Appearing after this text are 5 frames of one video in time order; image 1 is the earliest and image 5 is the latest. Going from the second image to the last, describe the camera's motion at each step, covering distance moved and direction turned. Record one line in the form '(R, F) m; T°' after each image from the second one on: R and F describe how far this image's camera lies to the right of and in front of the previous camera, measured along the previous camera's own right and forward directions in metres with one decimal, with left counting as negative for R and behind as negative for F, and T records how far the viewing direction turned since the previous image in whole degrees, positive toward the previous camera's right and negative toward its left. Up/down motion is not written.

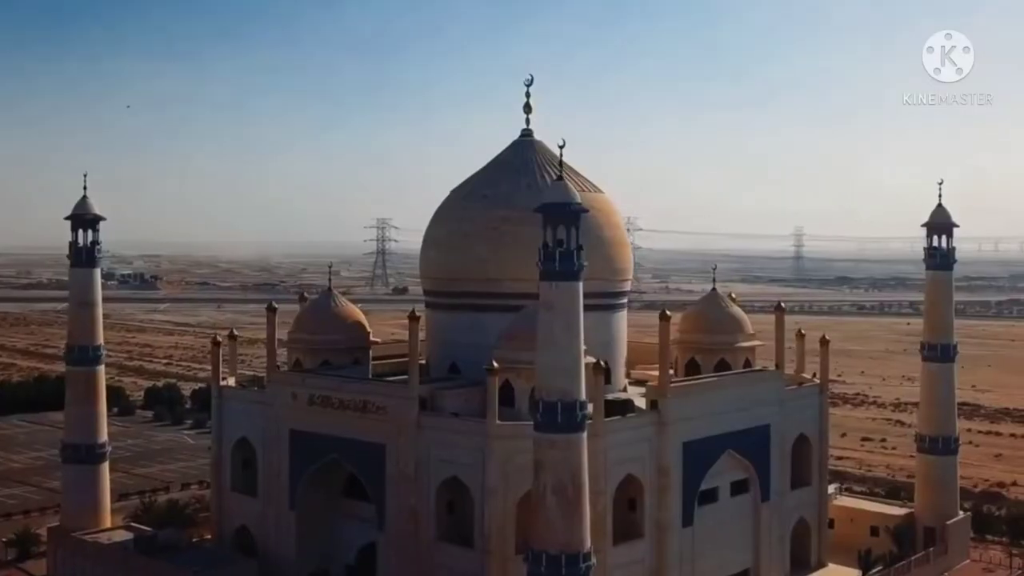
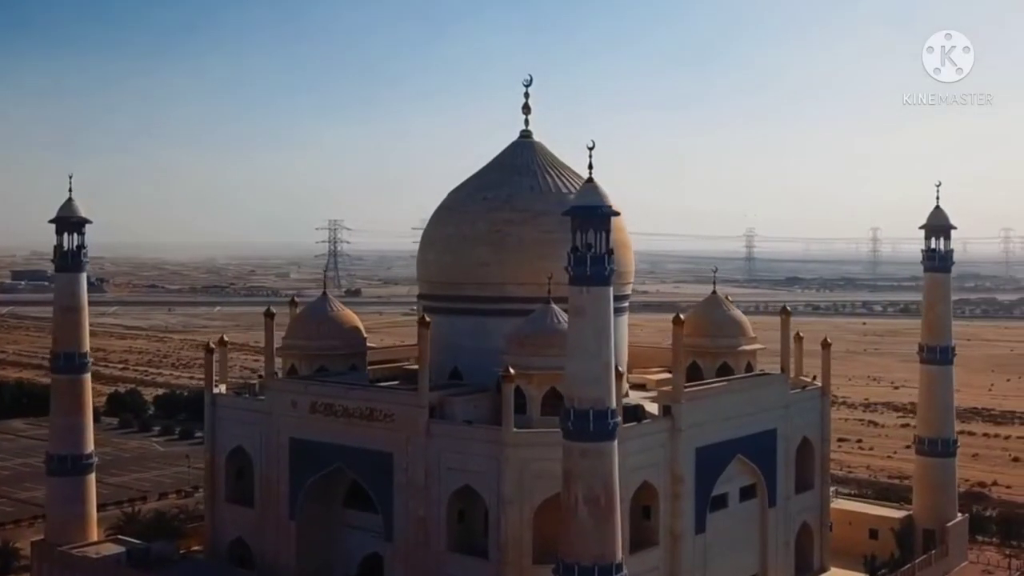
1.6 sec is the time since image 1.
(-0.9, +0.4) m; +2°
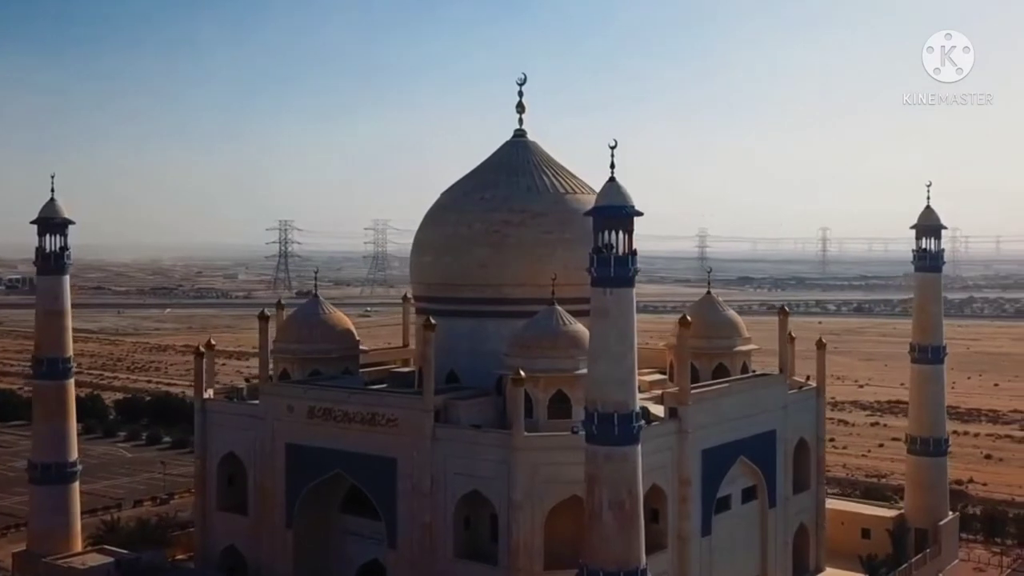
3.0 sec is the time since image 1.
(-0.8, +0.3) m; +2°
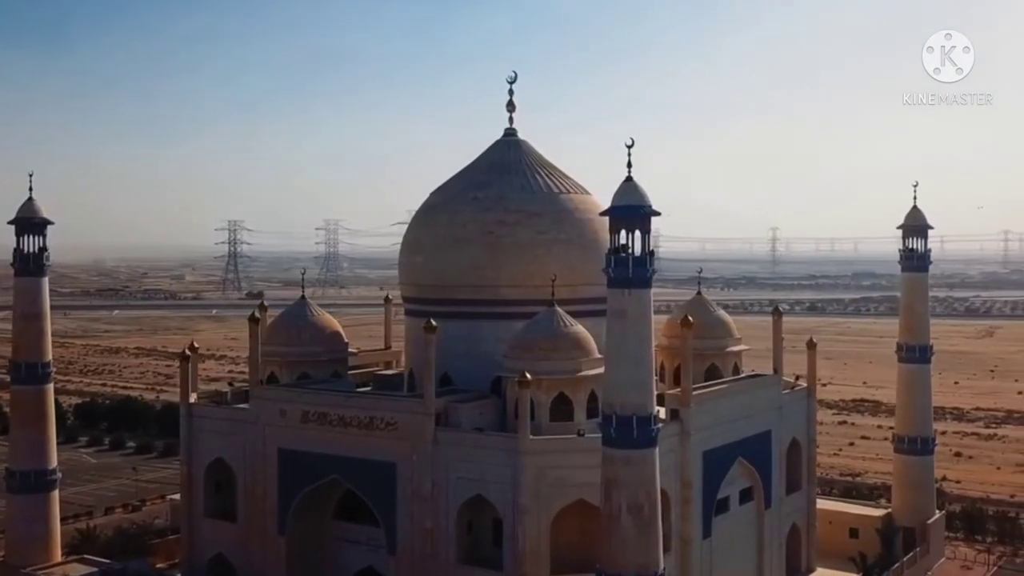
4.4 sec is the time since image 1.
(-0.7, +0.3) m; +2°
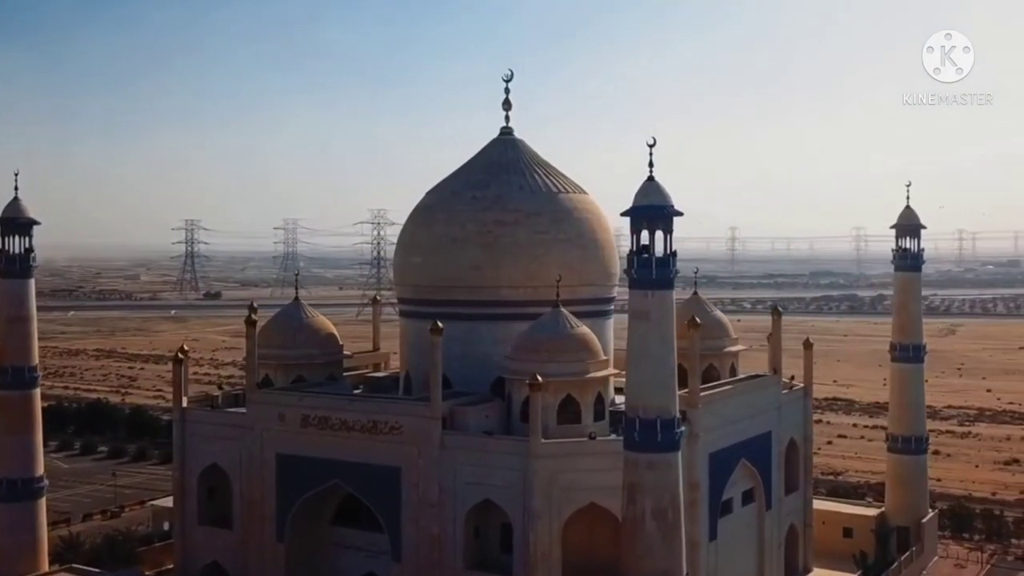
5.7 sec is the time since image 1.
(-0.6, +0.2) m; +2°
